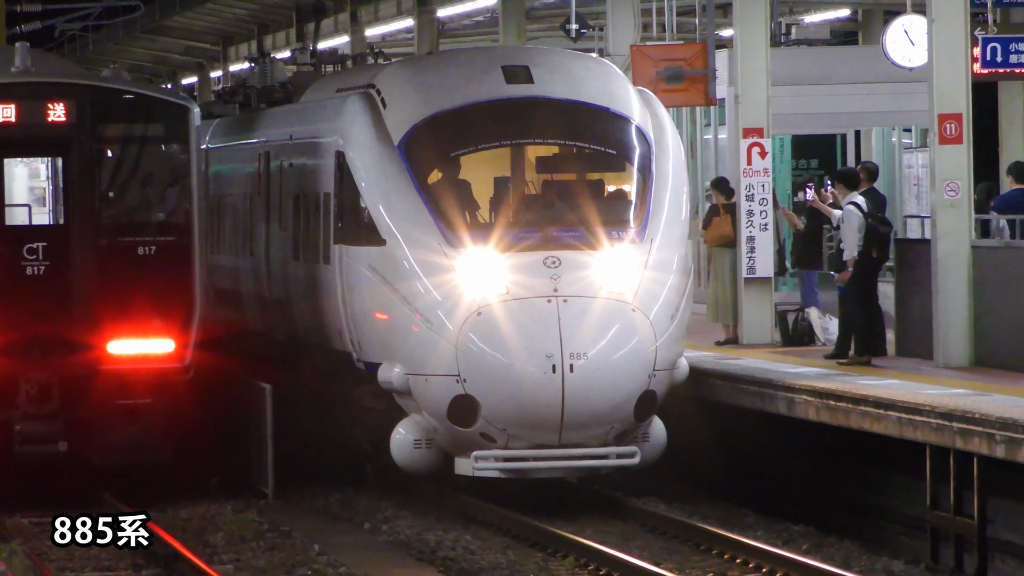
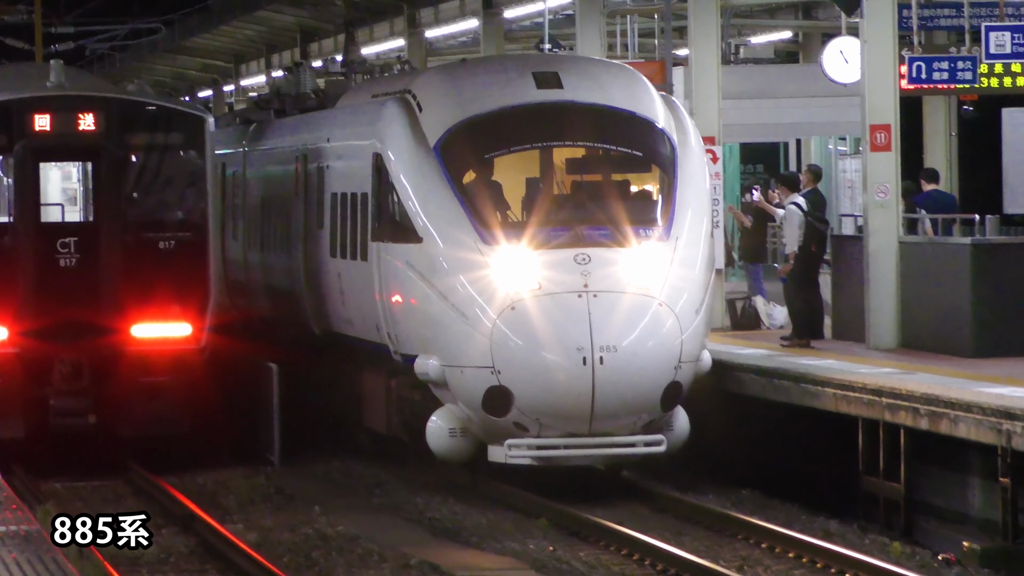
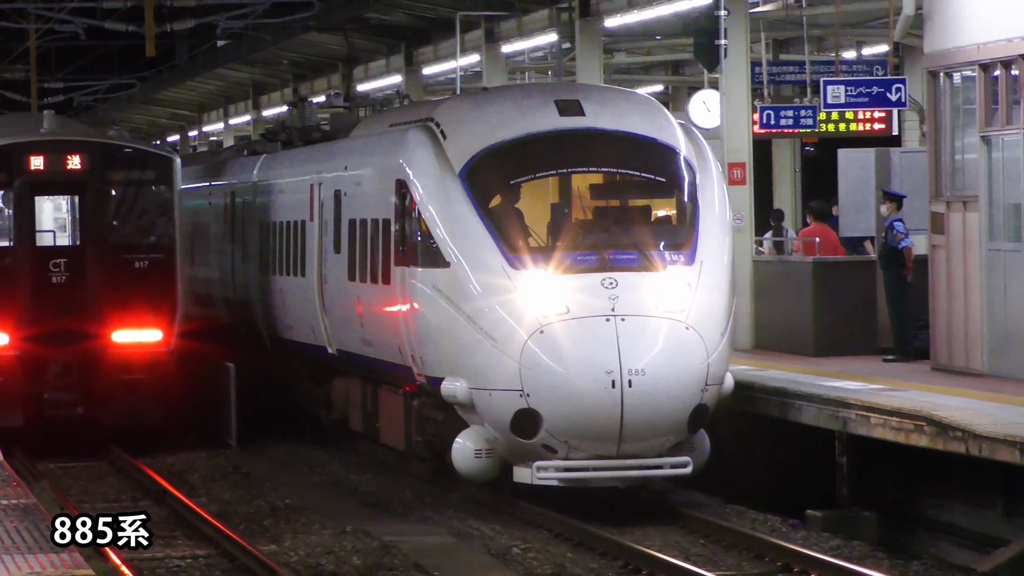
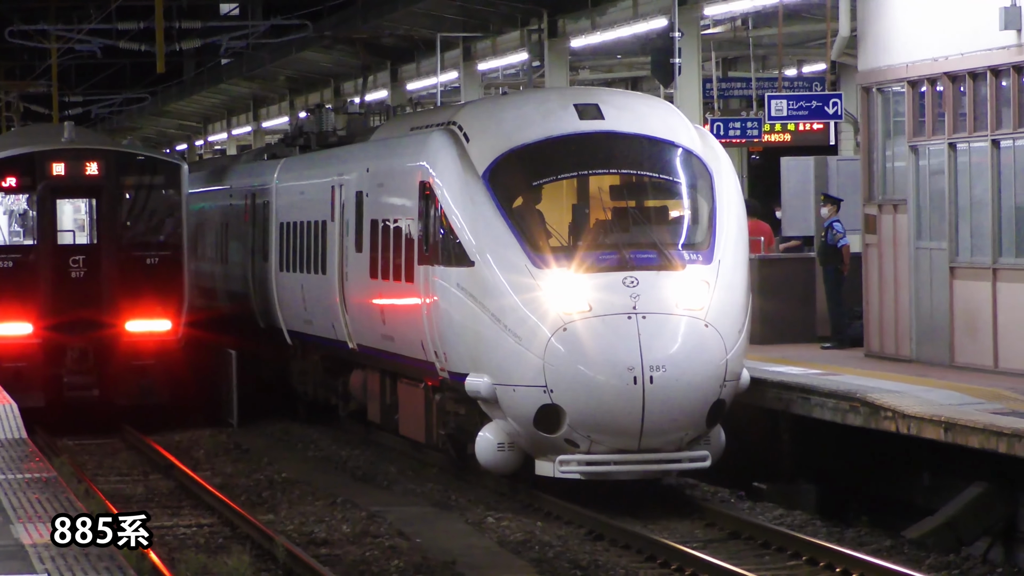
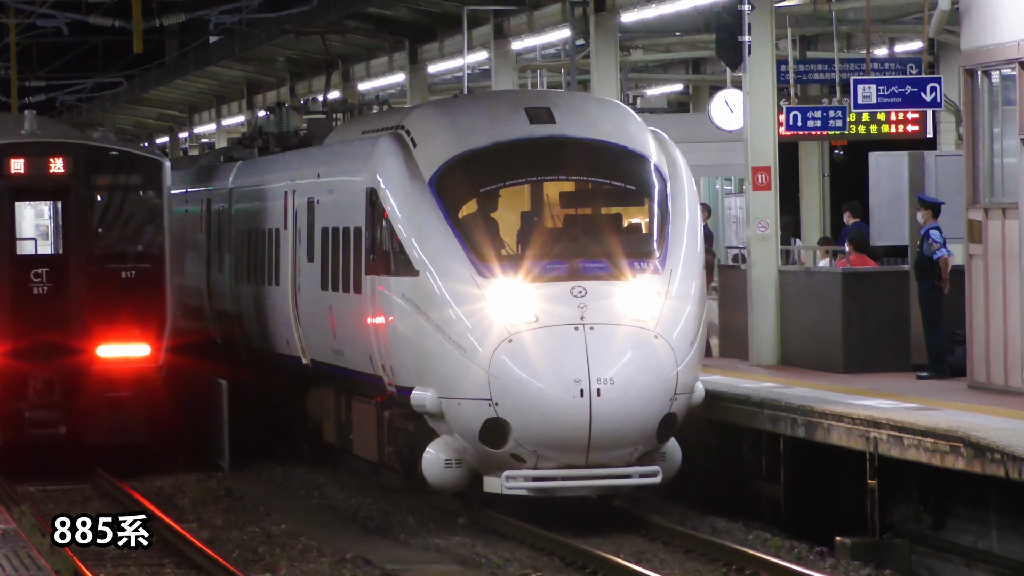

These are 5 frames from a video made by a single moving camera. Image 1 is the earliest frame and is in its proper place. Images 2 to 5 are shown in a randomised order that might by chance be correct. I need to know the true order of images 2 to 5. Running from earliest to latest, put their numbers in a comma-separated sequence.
2, 5, 3, 4
